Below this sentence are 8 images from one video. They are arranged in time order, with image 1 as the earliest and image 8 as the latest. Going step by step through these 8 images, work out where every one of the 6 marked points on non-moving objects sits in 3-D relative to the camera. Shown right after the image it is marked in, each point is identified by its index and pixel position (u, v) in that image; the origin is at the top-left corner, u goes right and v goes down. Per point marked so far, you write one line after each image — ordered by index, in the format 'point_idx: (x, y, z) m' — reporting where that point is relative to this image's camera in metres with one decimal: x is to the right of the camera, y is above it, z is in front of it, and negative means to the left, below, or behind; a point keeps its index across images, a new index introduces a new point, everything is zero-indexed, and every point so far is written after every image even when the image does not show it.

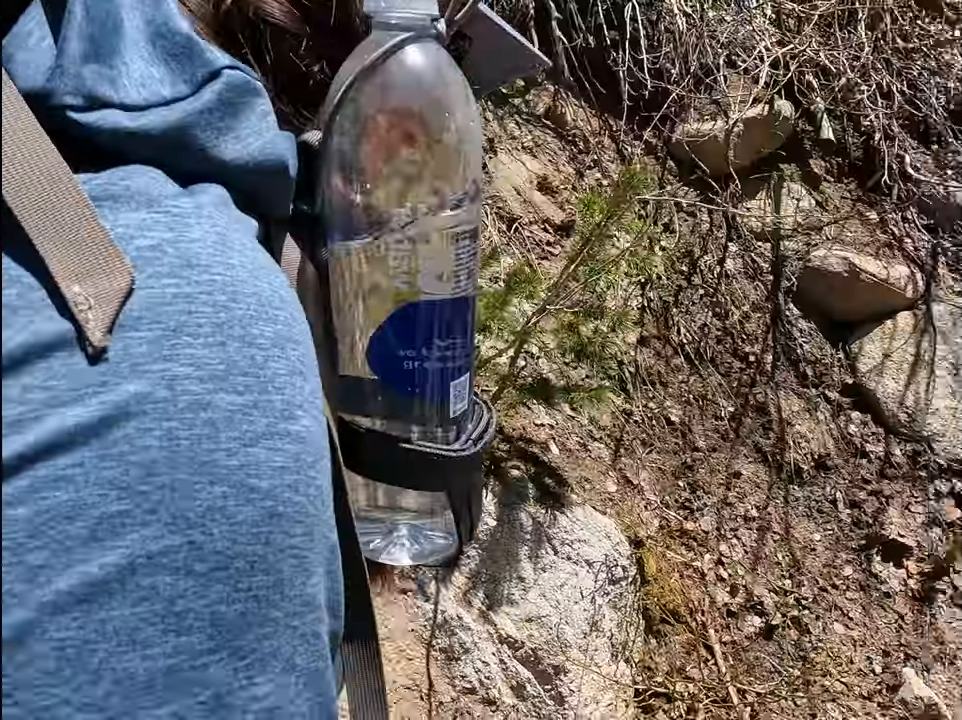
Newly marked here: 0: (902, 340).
0: (+2.1, +0.1, +3.6) m
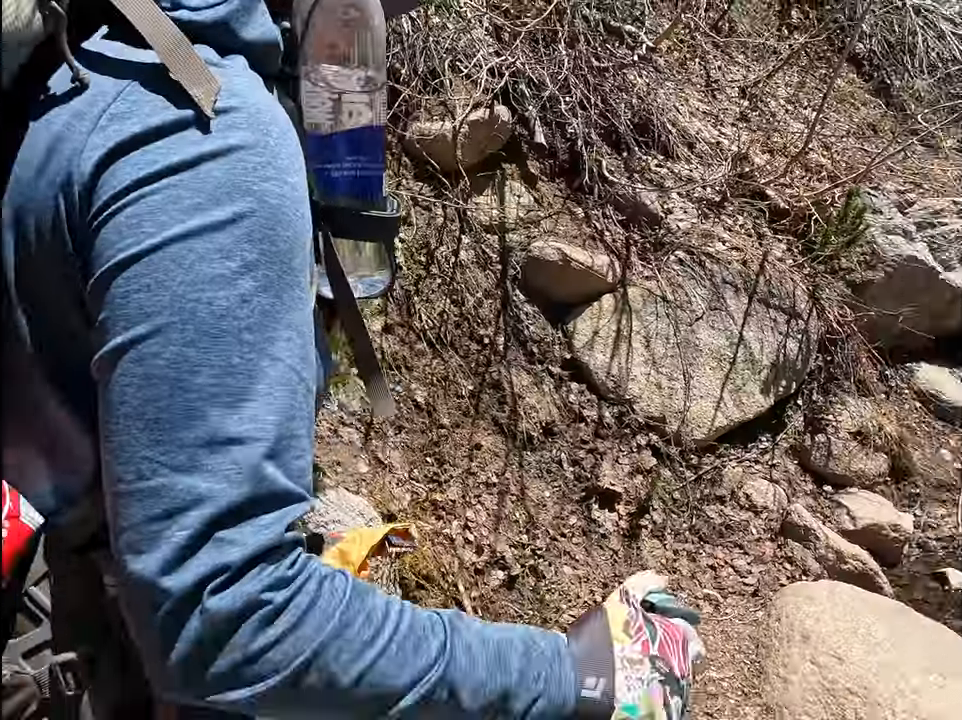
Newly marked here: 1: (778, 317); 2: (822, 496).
0: (+0.7, +0.3, +4.2) m
1: (+1.9, +0.3, +4.5) m
2: (+2.0, -0.8, +4.2) m
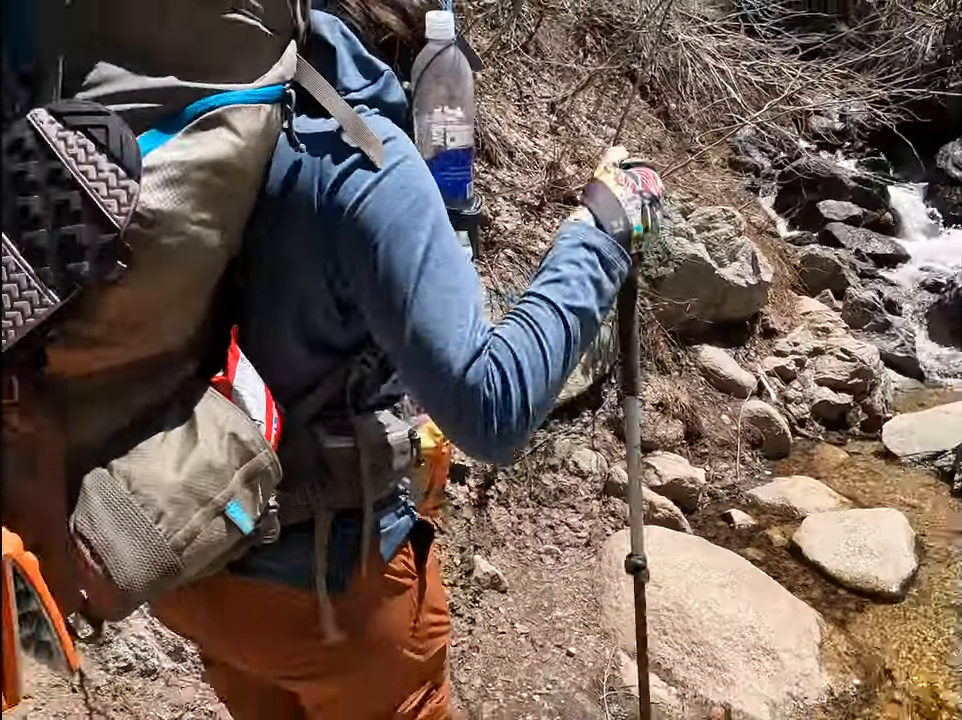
0: (-0.2, +0.3, +4.6) m
1: (+0.8, +0.4, +5.1) m
2: (+1.0, -0.7, +4.9) m
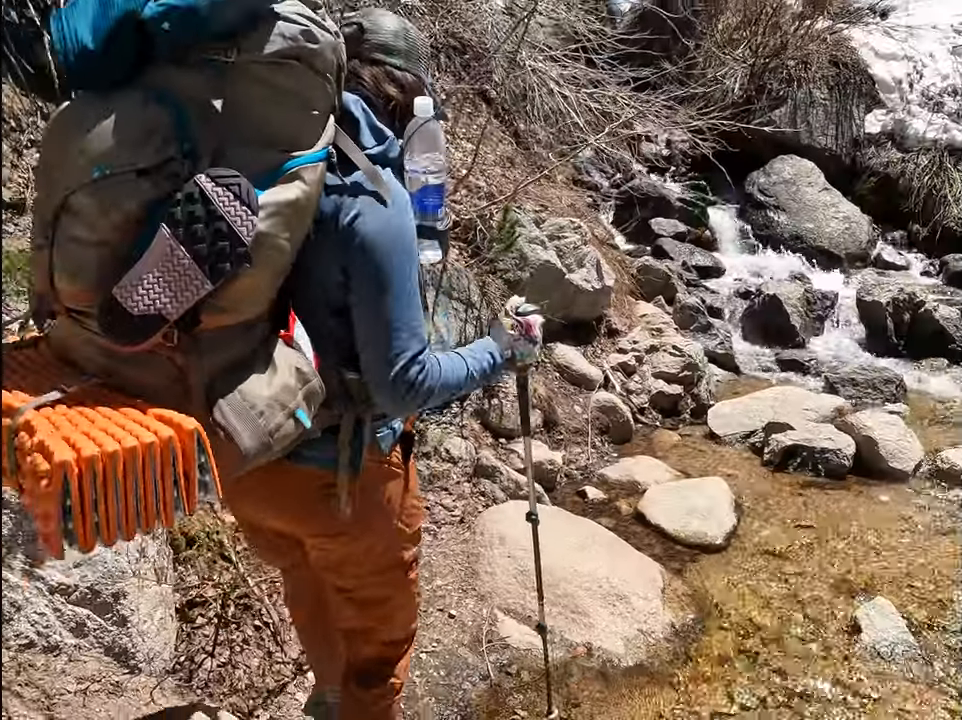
0: (-1.1, +0.4, +4.8) m
1: (-0.2, +0.4, +5.5) m
2: (+0.1, -0.6, +5.3) m
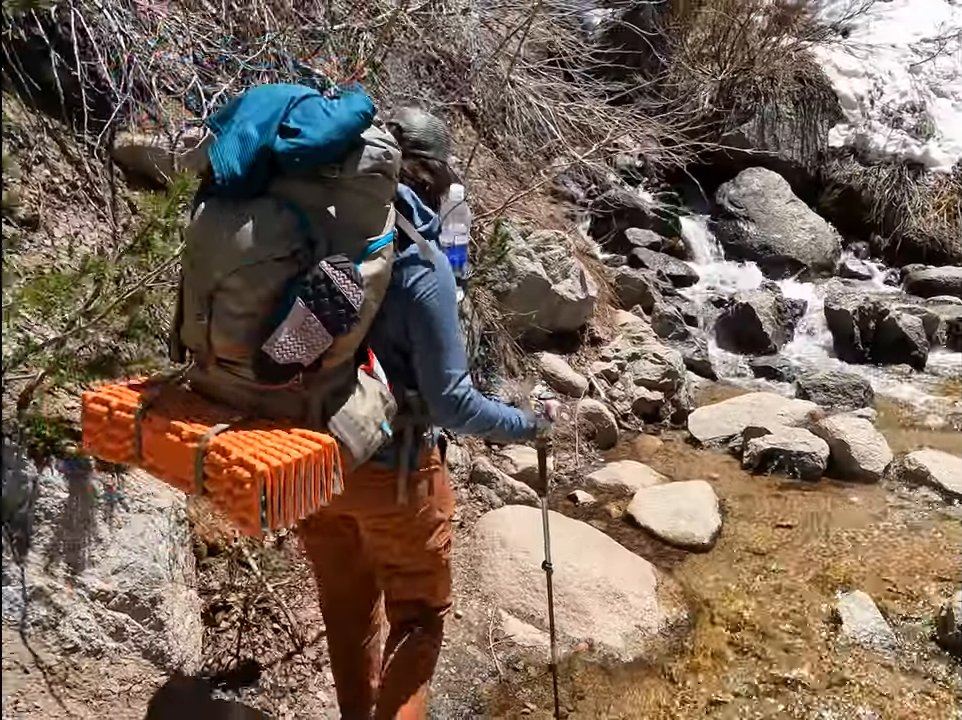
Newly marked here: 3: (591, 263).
0: (-1.1, +0.3, +4.9) m
1: (-0.2, +0.3, +5.7) m
2: (+0.1, -0.7, +5.5) m
3: (+1.3, +1.2, +8.5) m
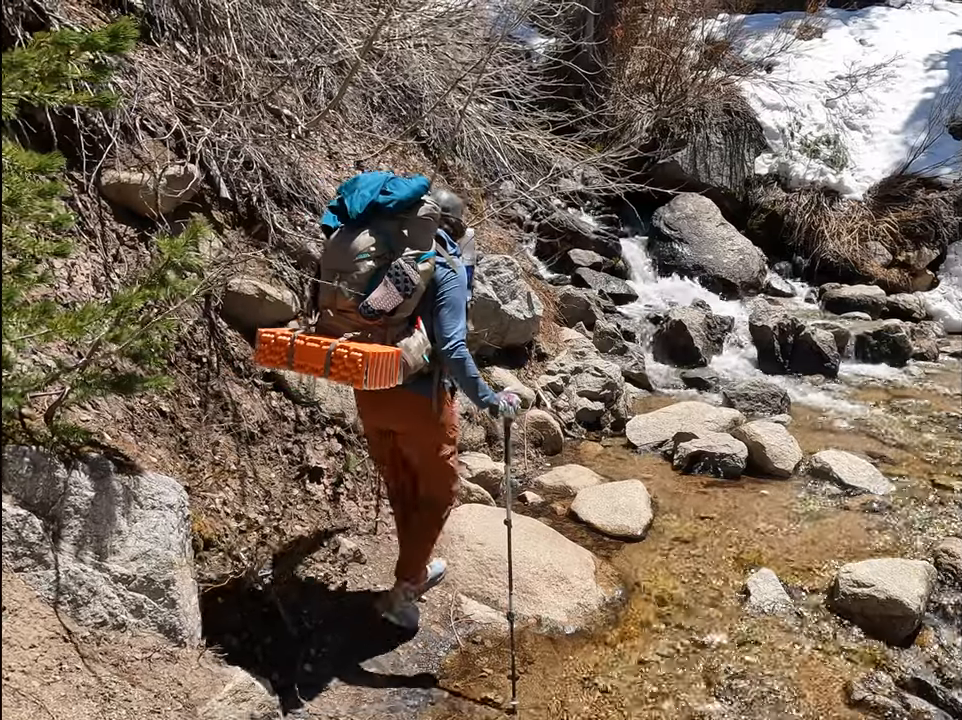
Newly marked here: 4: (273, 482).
0: (-1.4, +0.2, +5.4) m
1: (-0.6, +0.2, +6.3) m
2: (-0.3, -0.8, +6.0) m
3: (+0.7, +1.0, +9.2) m
4: (-1.4, -0.8, +4.7) m
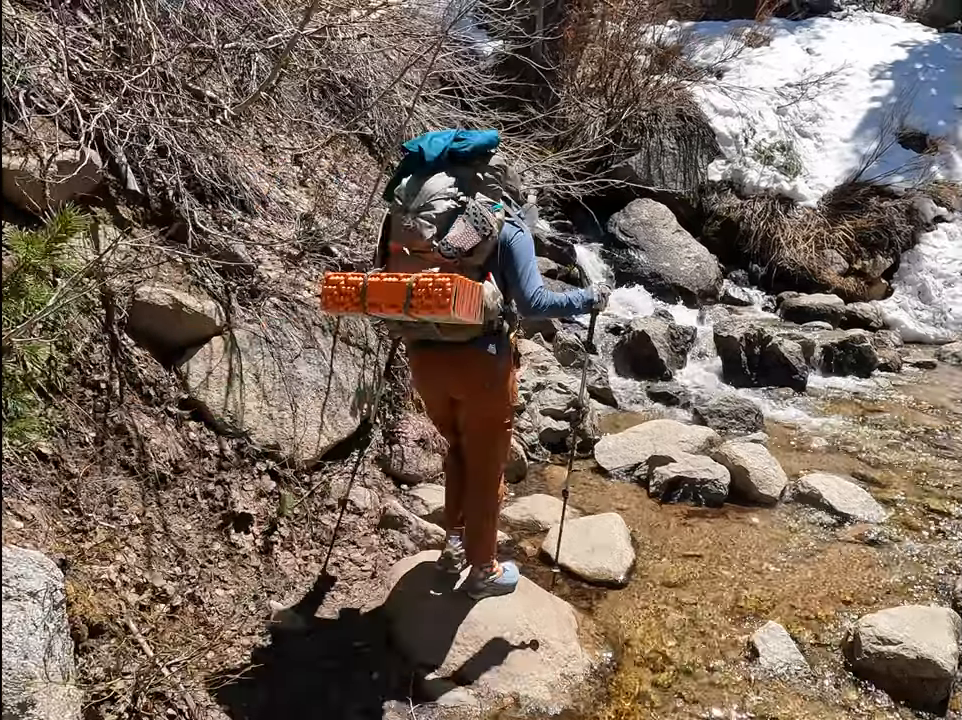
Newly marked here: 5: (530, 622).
0: (-1.7, 0.0, +4.6) m
1: (-0.9, +0.1, +5.5) m
2: (-0.6, -1.0, +5.2) m
3: (+0.1, +0.8, +8.5) m
4: (-1.6, -0.9, +3.9) m
5: (+0.3, -1.4, +3.9) m
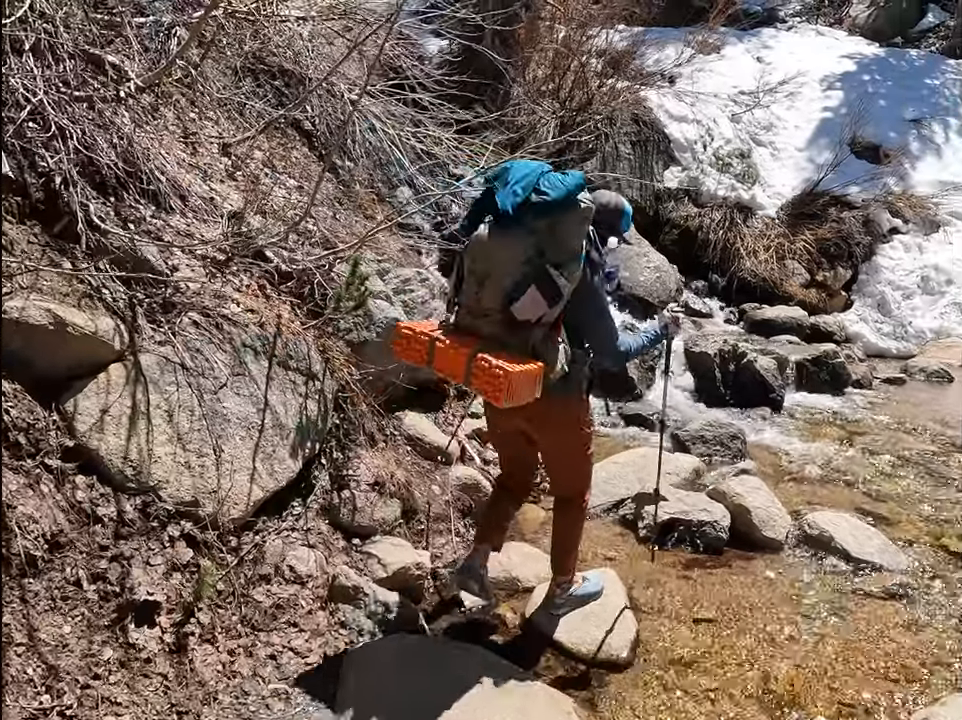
0: (-1.8, -0.2, +3.5) m
1: (-1.1, -0.1, +4.5) m
2: (-0.8, -1.1, +4.3) m
3: (-0.3, +0.6, +7.6) m
4: (-1.7, -1.1, +2.8) m
5: (+0.2, -1.6, +3.0) m
